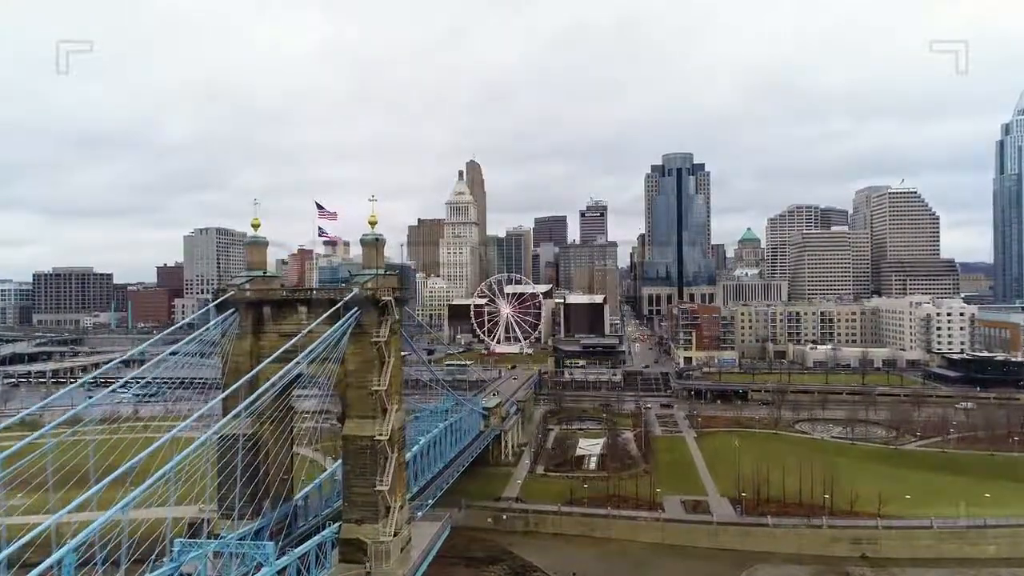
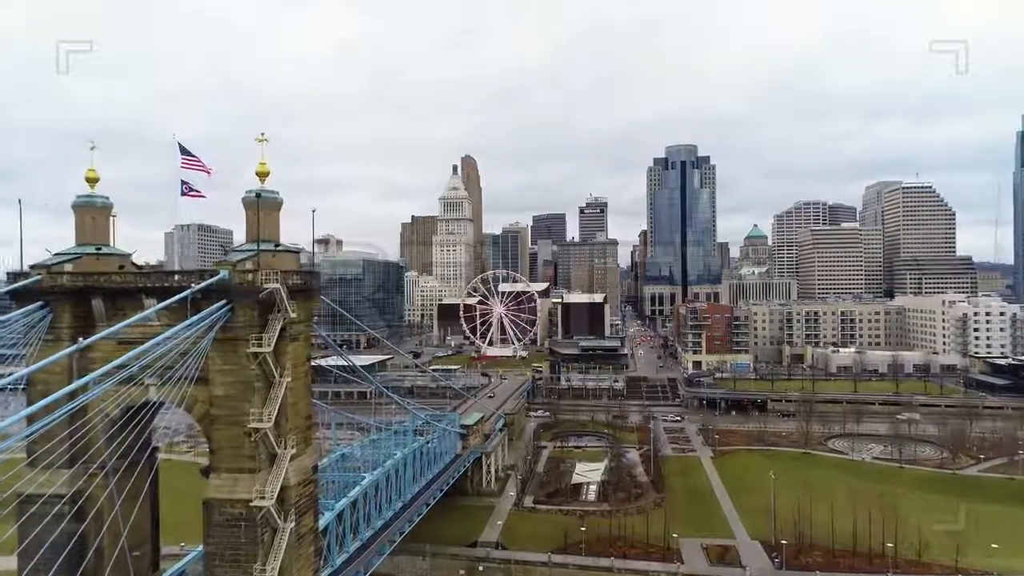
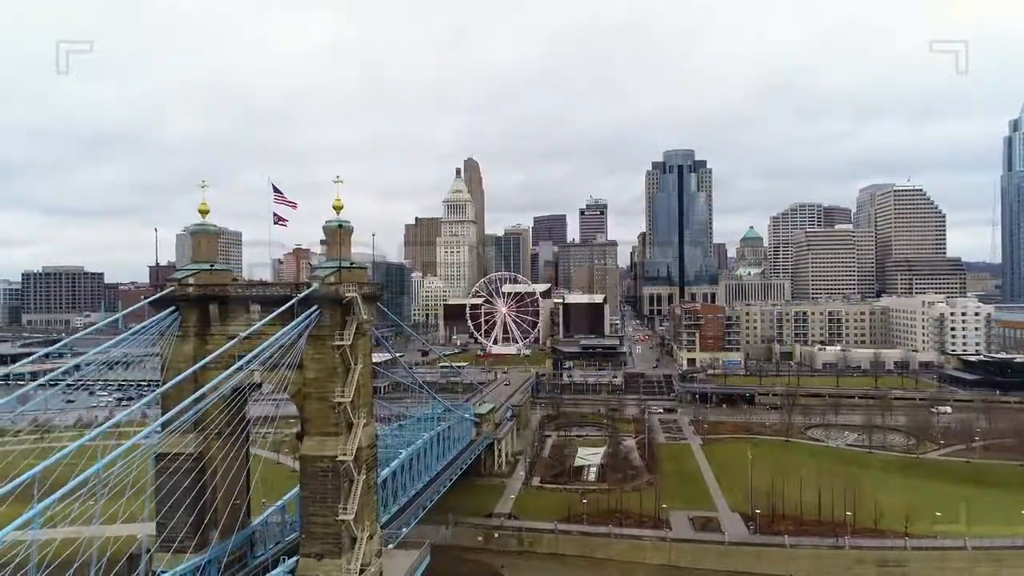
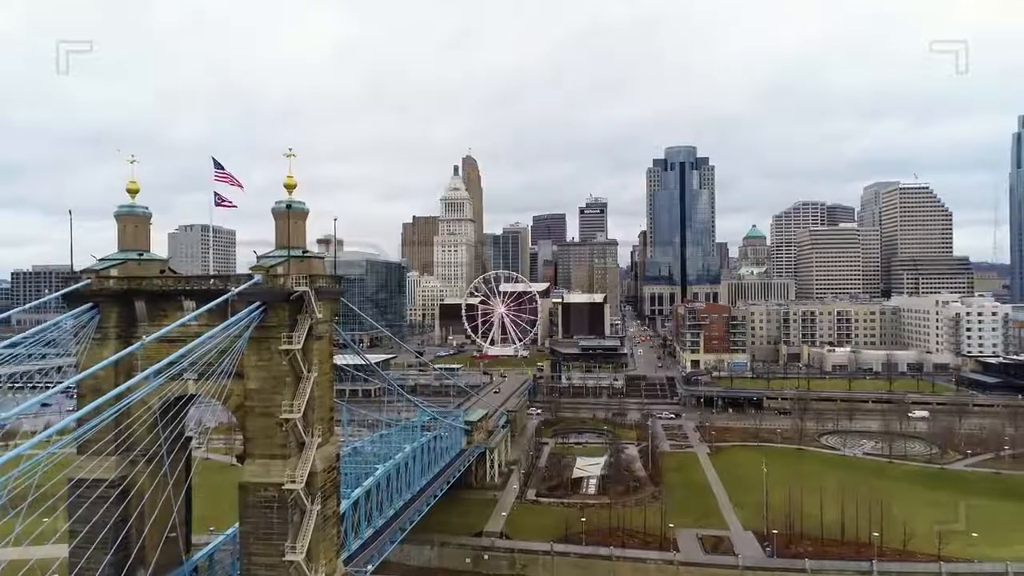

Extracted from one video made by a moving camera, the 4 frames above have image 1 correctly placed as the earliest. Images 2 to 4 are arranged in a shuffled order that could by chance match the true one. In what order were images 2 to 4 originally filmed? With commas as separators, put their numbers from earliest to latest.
3, 4, 2
